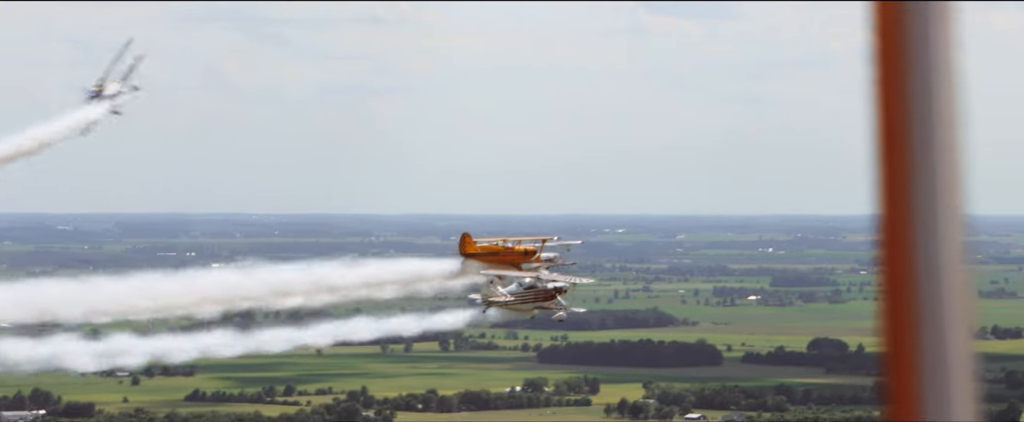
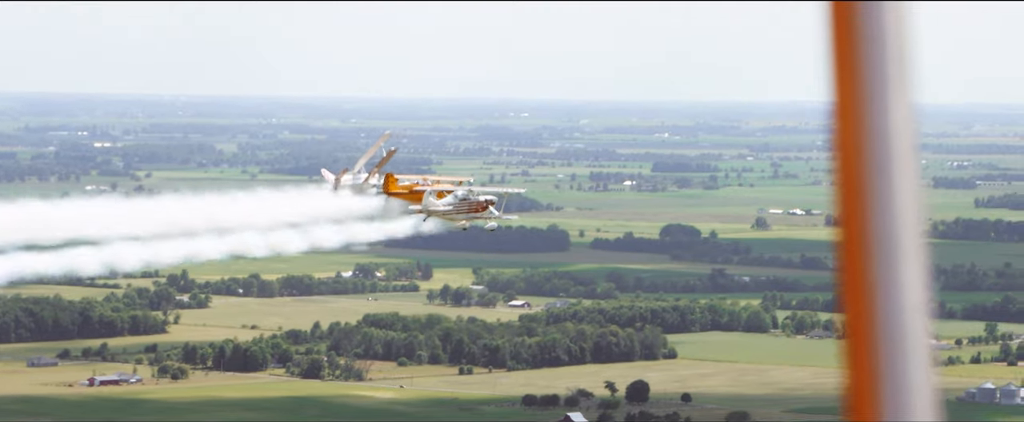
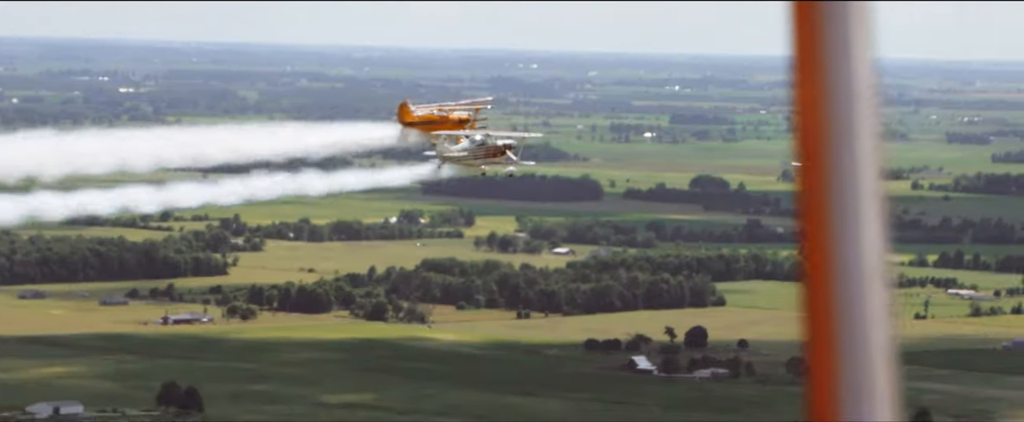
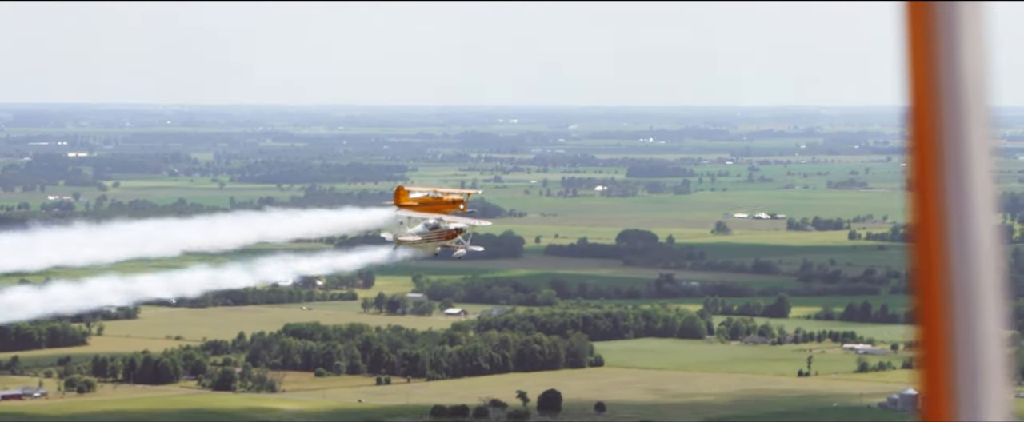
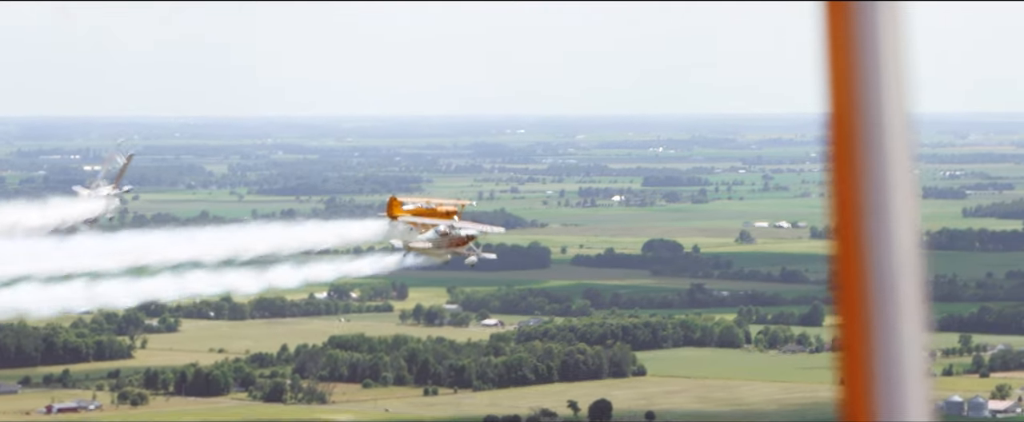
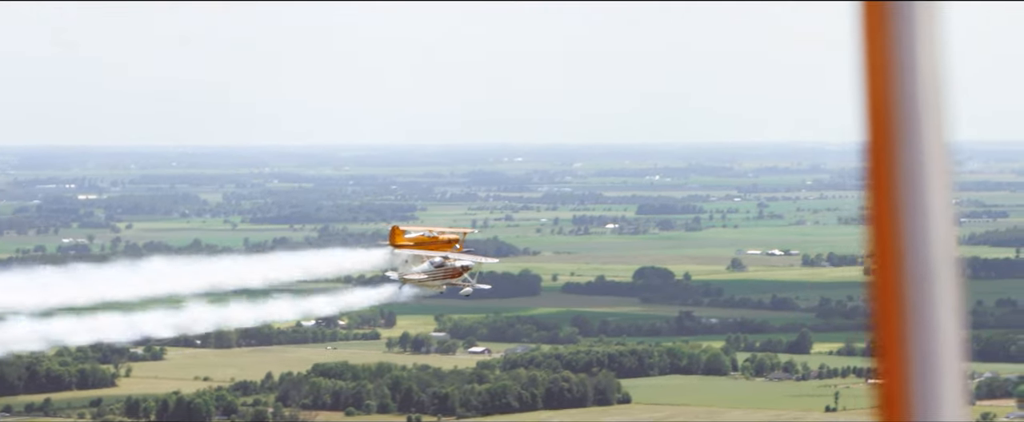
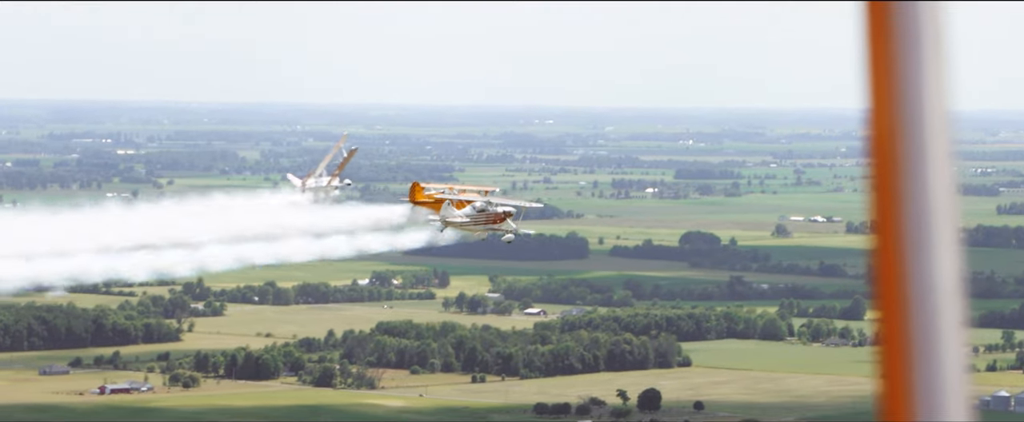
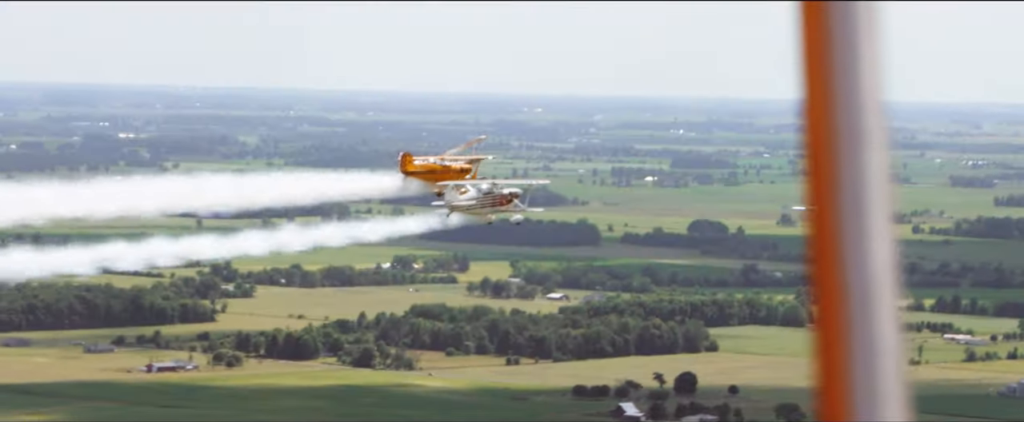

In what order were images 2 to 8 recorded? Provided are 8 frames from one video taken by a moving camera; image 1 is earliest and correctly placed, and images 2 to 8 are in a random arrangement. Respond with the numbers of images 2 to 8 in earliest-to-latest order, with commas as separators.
3, 8, 2, 7, 5, 6, 4
